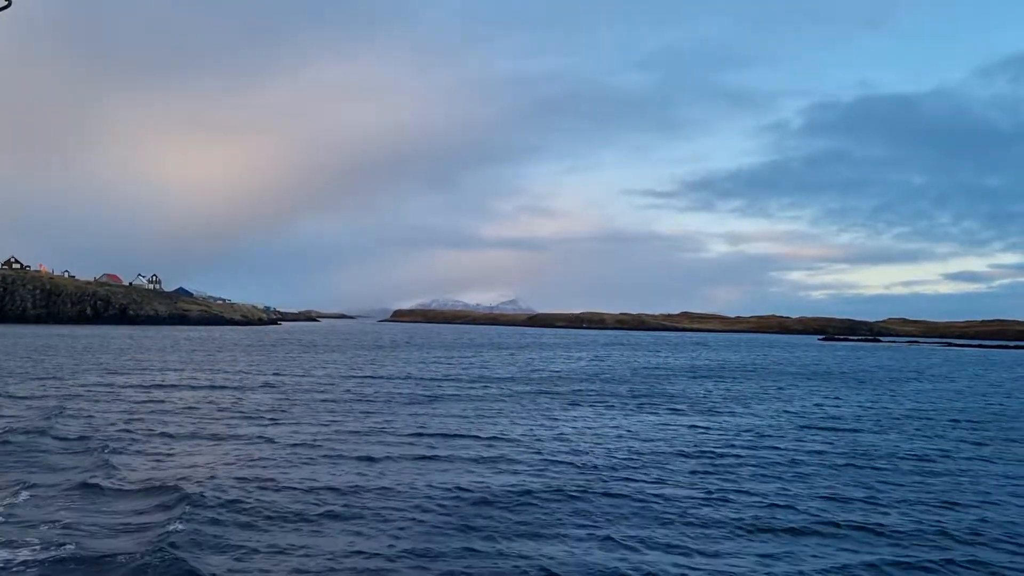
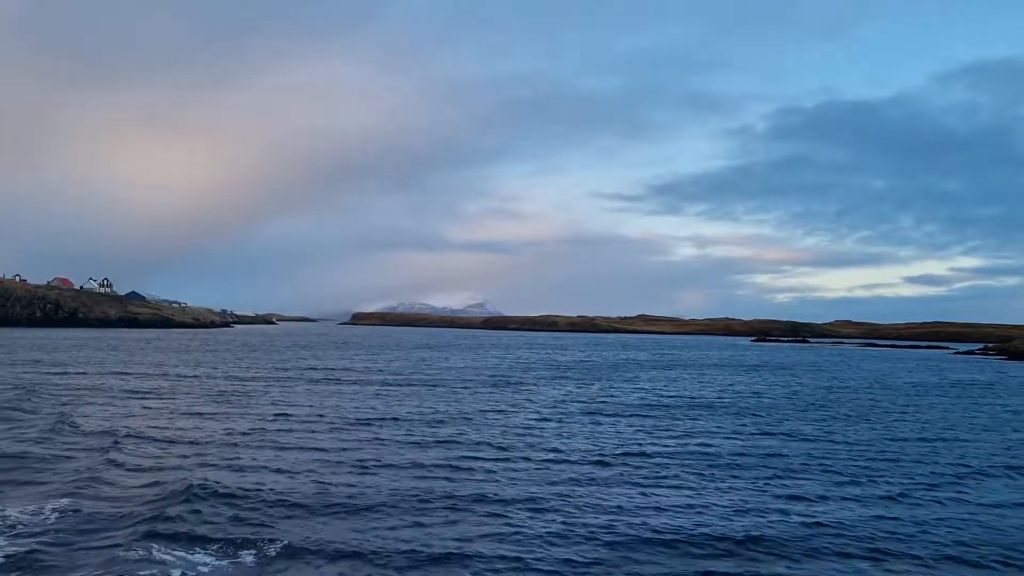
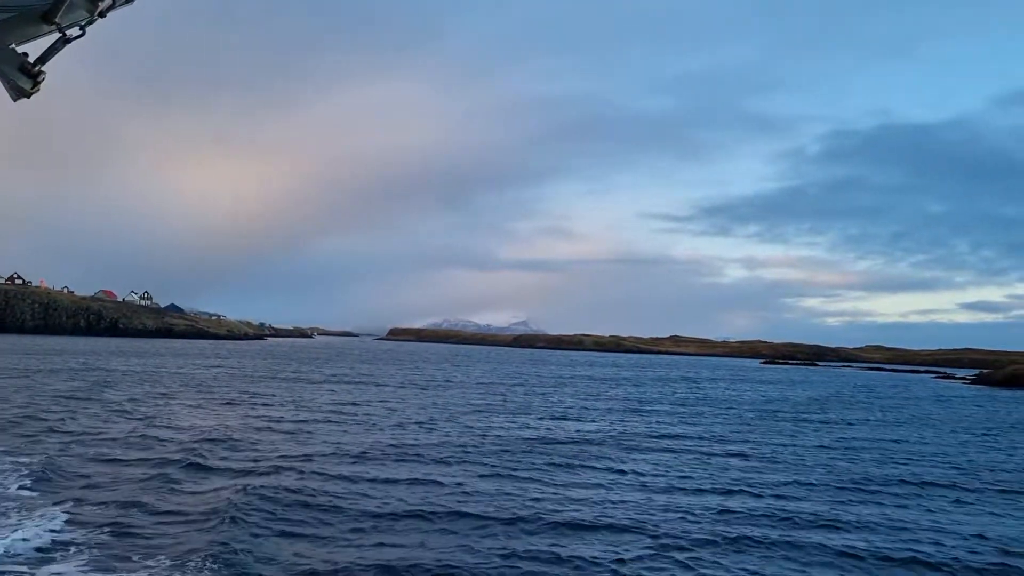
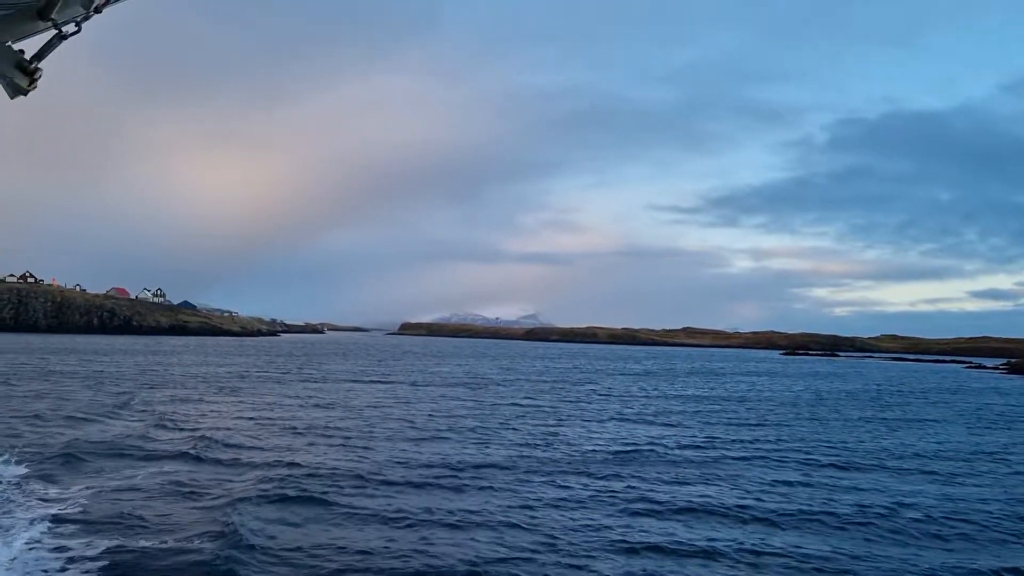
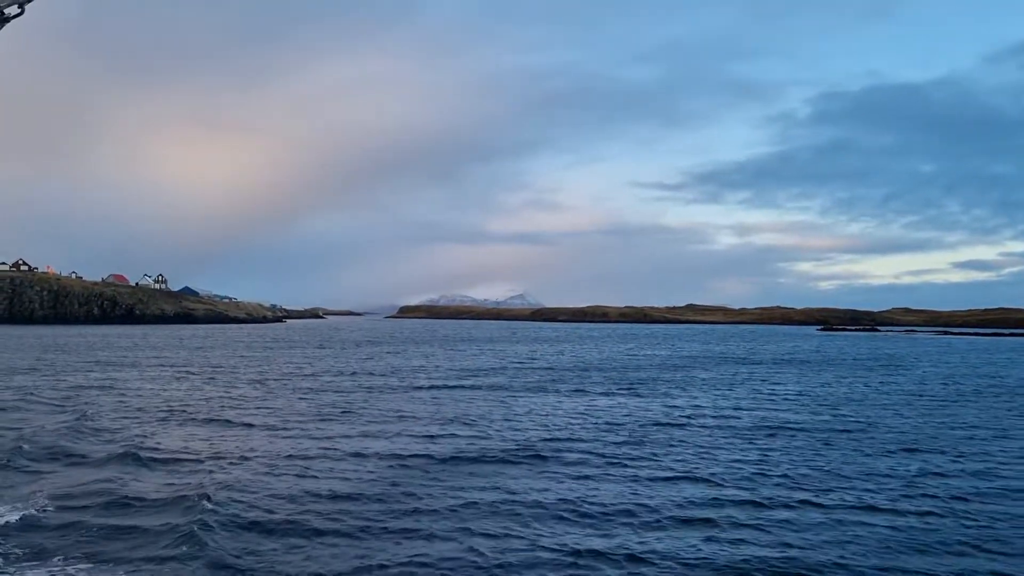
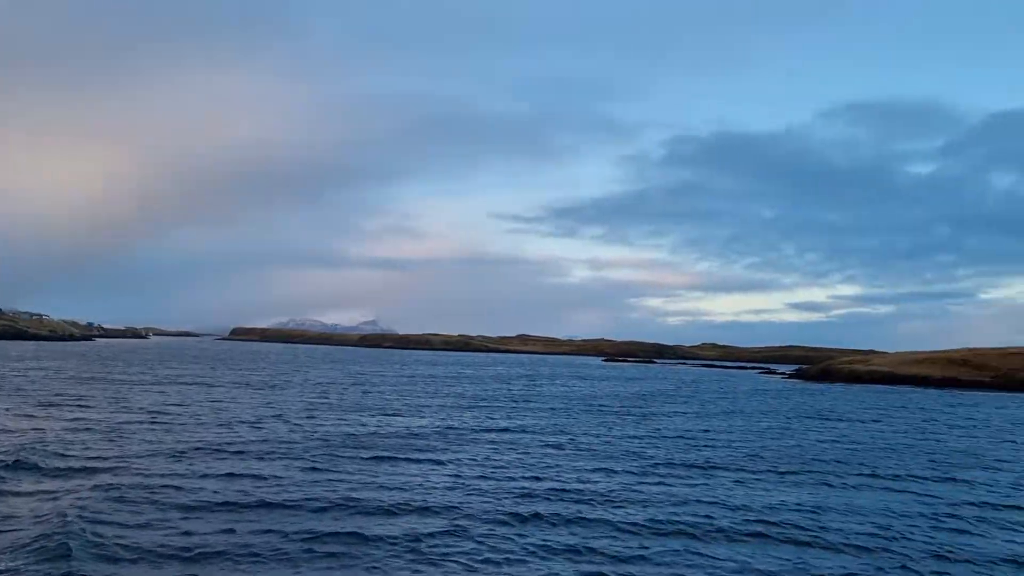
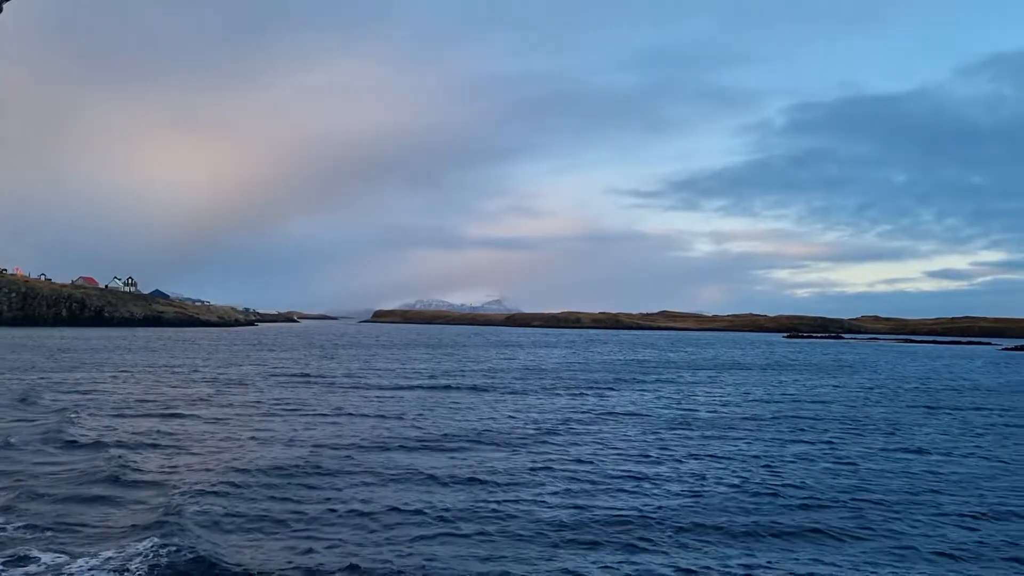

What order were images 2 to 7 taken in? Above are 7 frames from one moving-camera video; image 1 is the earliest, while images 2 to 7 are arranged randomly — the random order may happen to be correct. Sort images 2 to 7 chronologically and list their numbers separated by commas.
5, 7, 2, 4, 3, 6
